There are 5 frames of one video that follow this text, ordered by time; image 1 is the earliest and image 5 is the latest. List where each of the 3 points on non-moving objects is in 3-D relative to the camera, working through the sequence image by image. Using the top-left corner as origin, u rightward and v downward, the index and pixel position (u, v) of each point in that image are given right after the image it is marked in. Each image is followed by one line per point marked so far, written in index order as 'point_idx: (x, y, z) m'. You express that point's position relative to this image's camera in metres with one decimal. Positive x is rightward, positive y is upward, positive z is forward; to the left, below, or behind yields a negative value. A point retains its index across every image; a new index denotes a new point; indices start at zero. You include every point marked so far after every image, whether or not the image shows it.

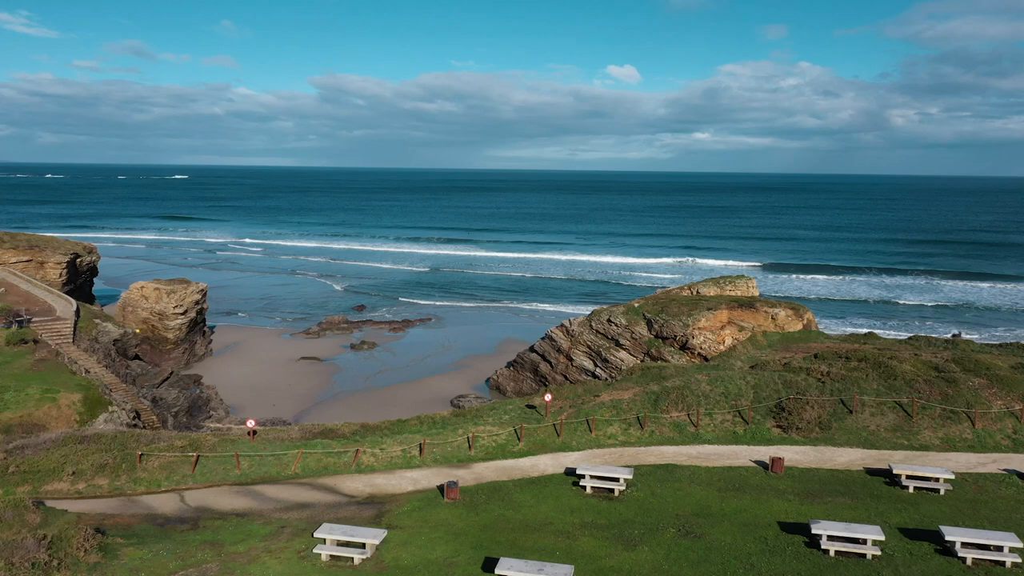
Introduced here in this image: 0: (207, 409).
0: (-11.4, -4.5, +18.2) m
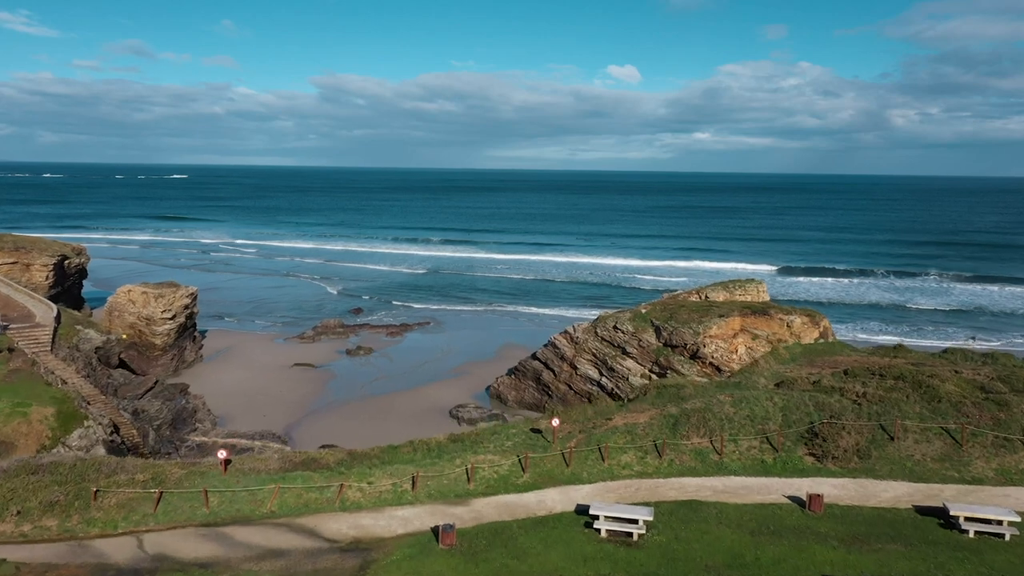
0: (-11.4, -4.7, +17.2) m
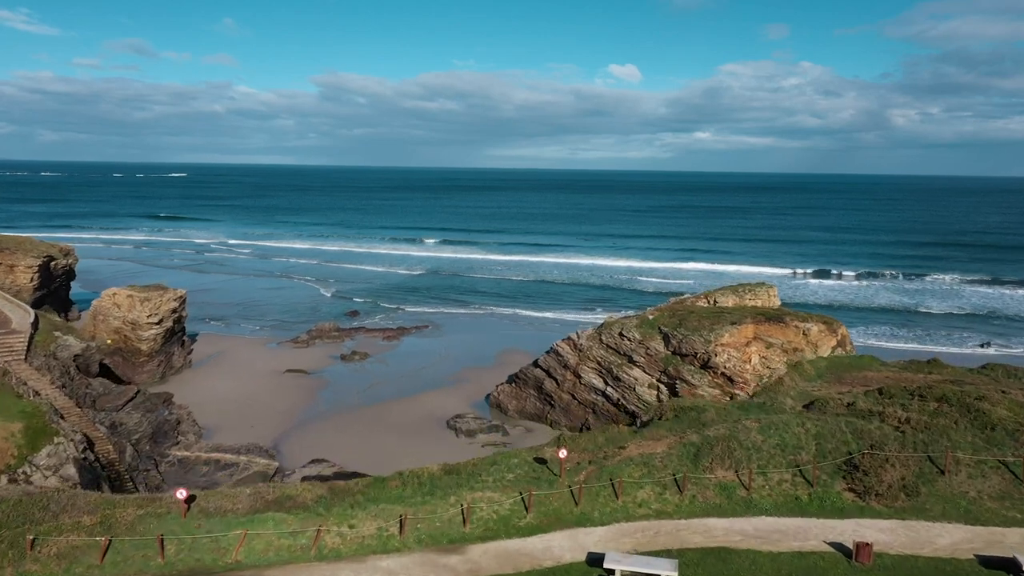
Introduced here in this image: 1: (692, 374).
0: (-11.3, -4.9, +16.3) m
1: (+6.3, -3.0, +17.1) m
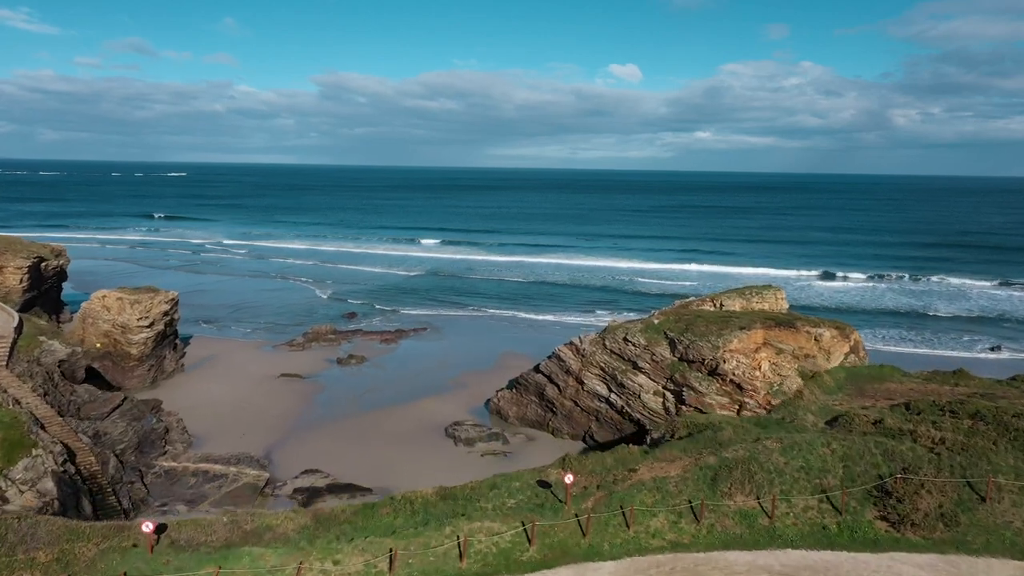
0: (-11.3, -5.0, +15.7) m
1: (+6.3, -3.1, +16.4) m
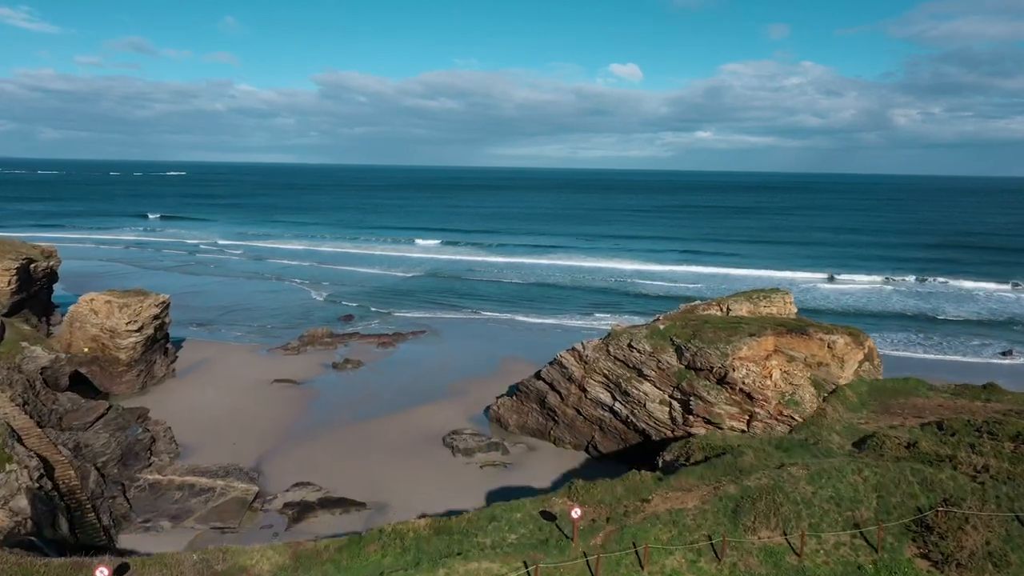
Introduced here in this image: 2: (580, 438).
0: (-11.3, -5.2, +15.1) m
1: (+6.3, -3.3, +15.8) m
2: (+2.5, -5.5, +17.8) m
